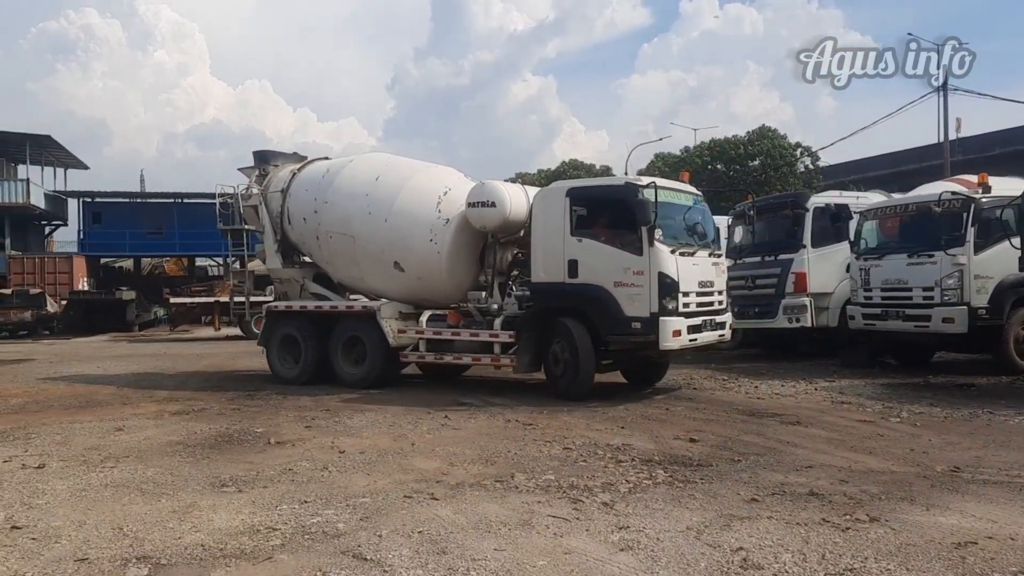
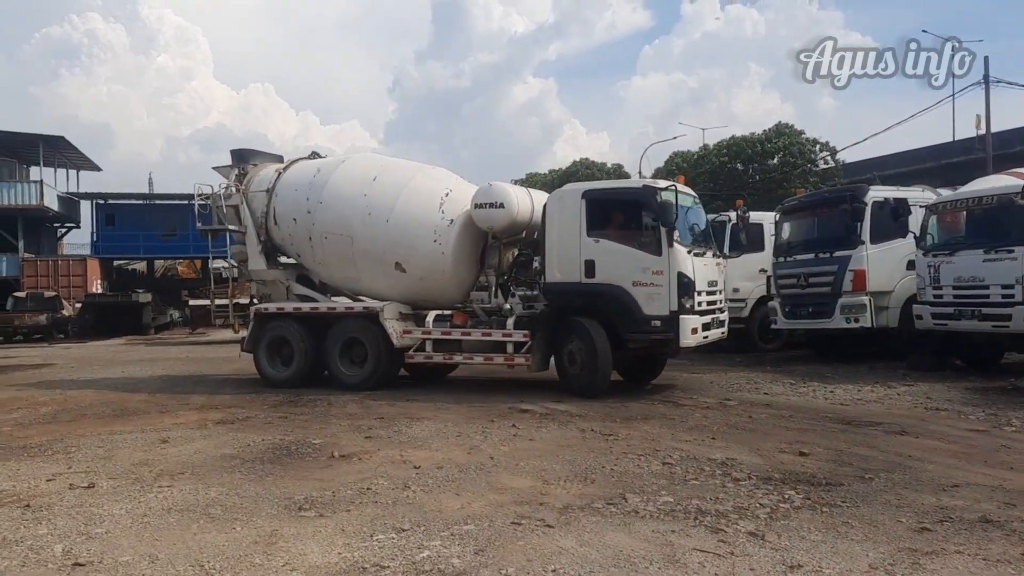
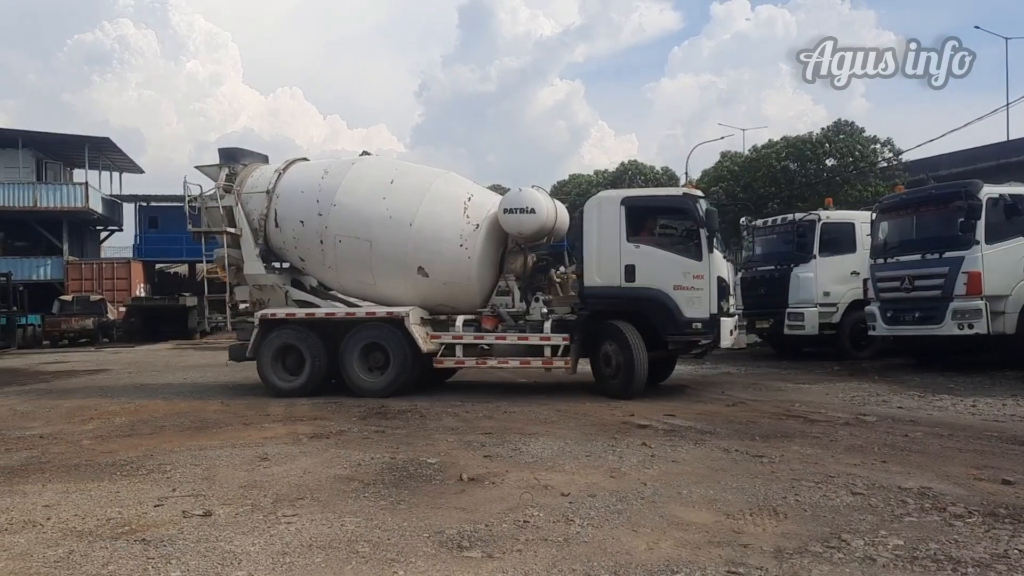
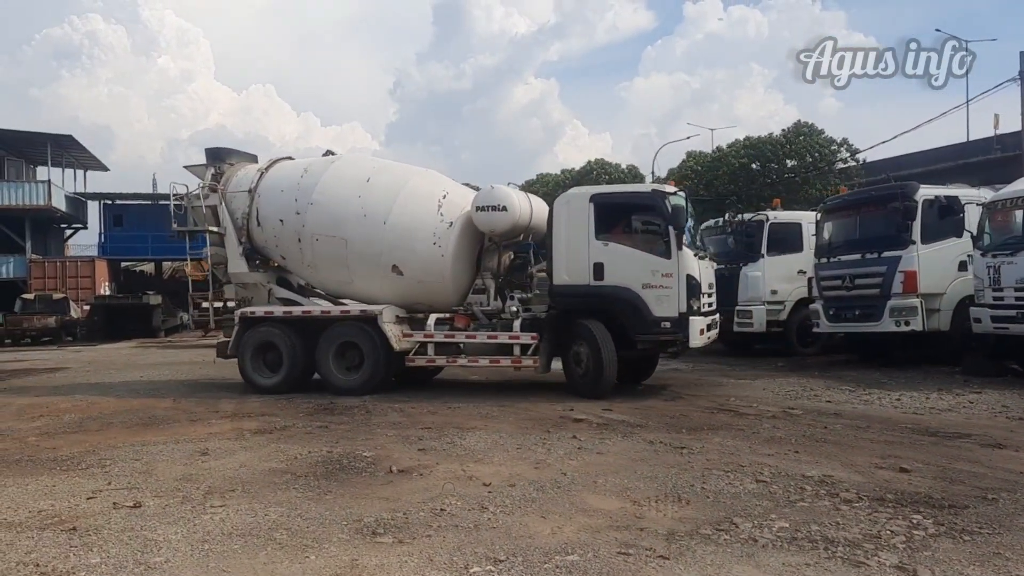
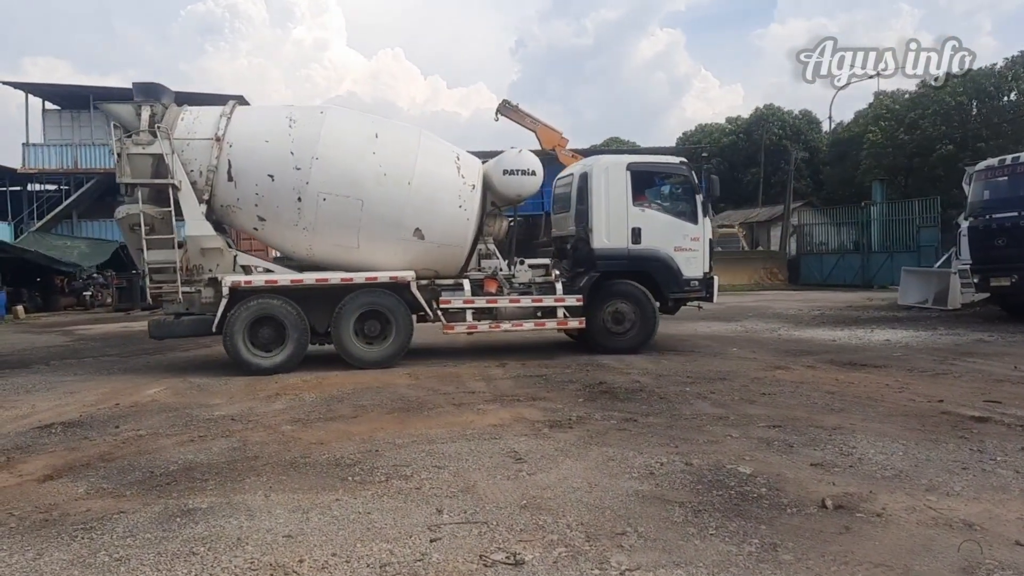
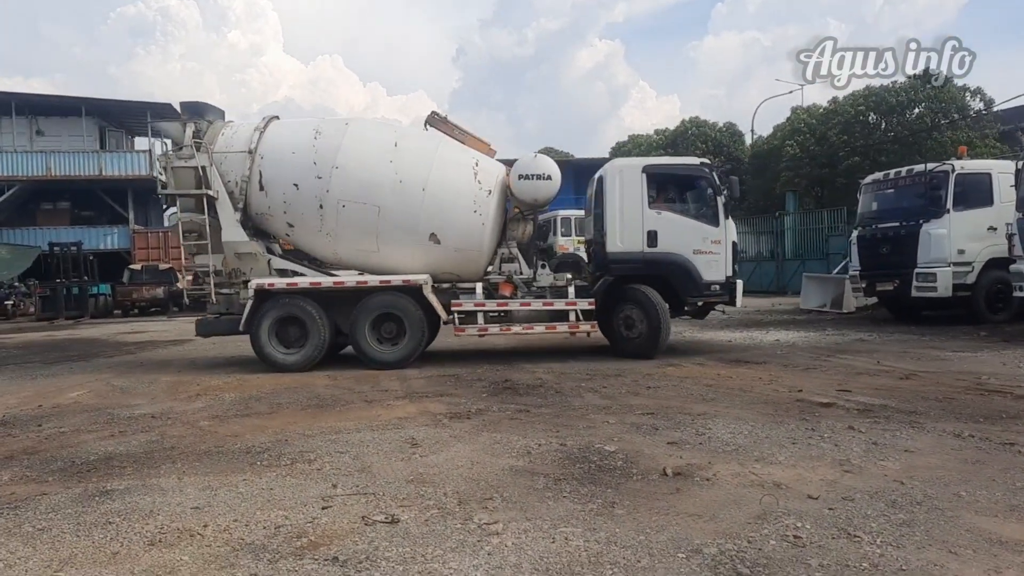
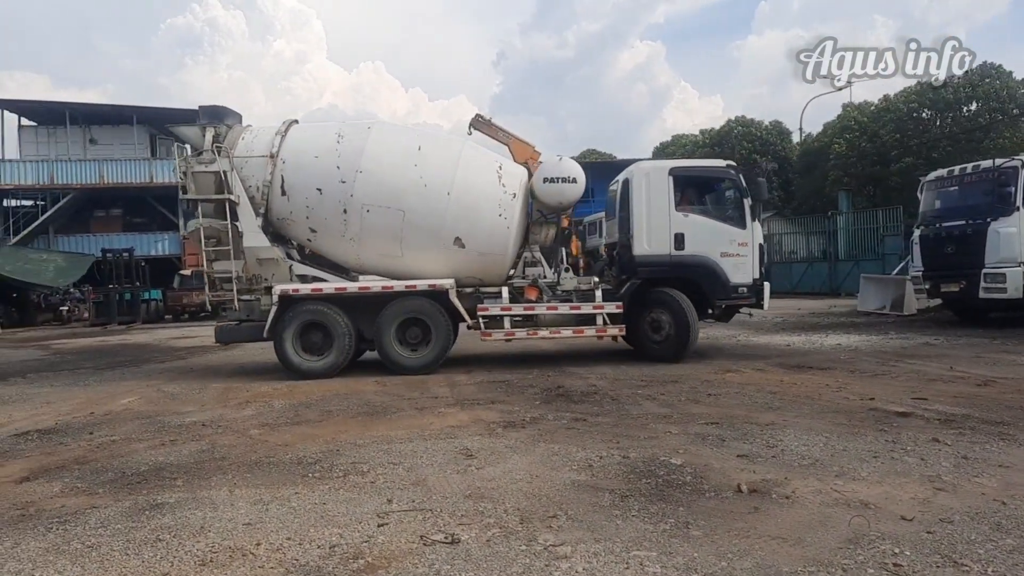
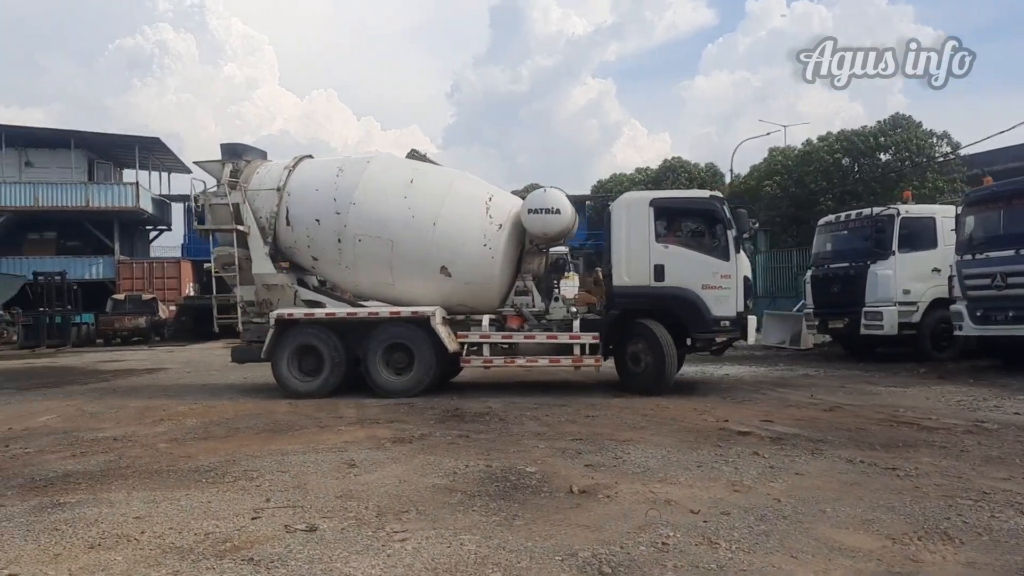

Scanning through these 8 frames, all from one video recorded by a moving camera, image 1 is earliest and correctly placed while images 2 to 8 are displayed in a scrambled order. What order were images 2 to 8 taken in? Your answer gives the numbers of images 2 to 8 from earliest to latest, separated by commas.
2, 4, 3, 8, 6, 7, 5
